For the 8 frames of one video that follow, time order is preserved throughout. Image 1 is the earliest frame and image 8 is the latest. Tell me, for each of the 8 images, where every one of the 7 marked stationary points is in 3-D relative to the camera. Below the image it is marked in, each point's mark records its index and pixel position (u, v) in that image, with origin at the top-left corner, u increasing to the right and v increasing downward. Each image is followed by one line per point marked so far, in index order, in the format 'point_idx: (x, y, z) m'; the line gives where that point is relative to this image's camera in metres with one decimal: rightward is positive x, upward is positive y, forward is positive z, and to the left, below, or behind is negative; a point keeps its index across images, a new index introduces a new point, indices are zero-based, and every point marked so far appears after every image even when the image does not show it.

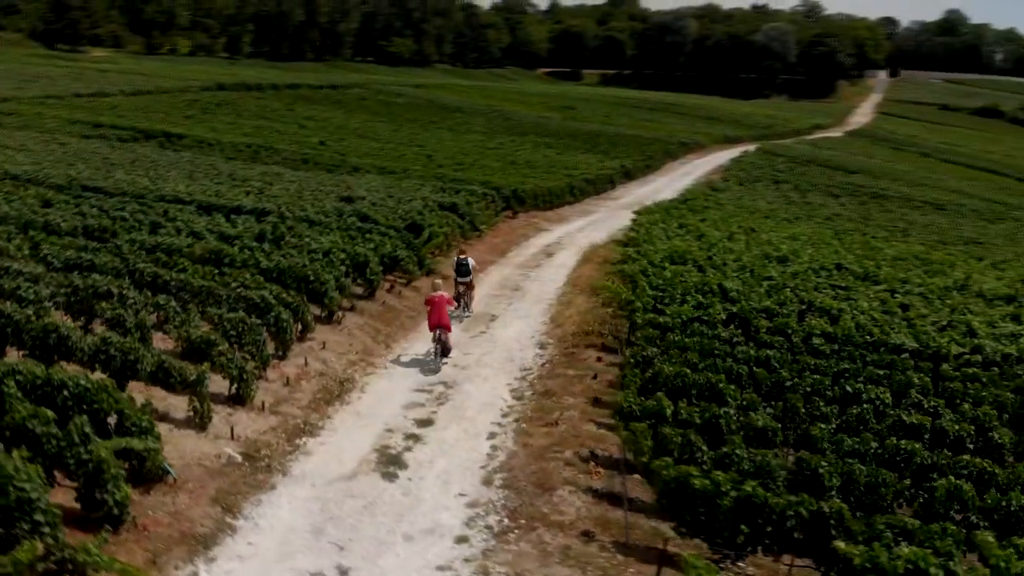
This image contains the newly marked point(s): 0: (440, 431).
0: (-1.5, -2.9, +17.2) m
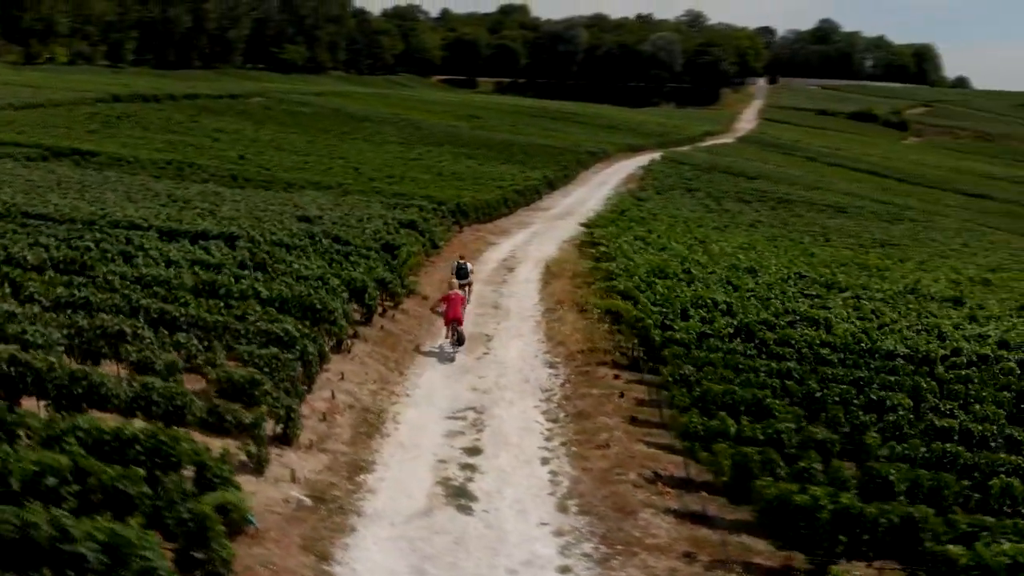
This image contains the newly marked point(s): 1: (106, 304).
0: (-0.4, -3.5, +17.2) m
1: (-9.4, -0.4, +19.9) m
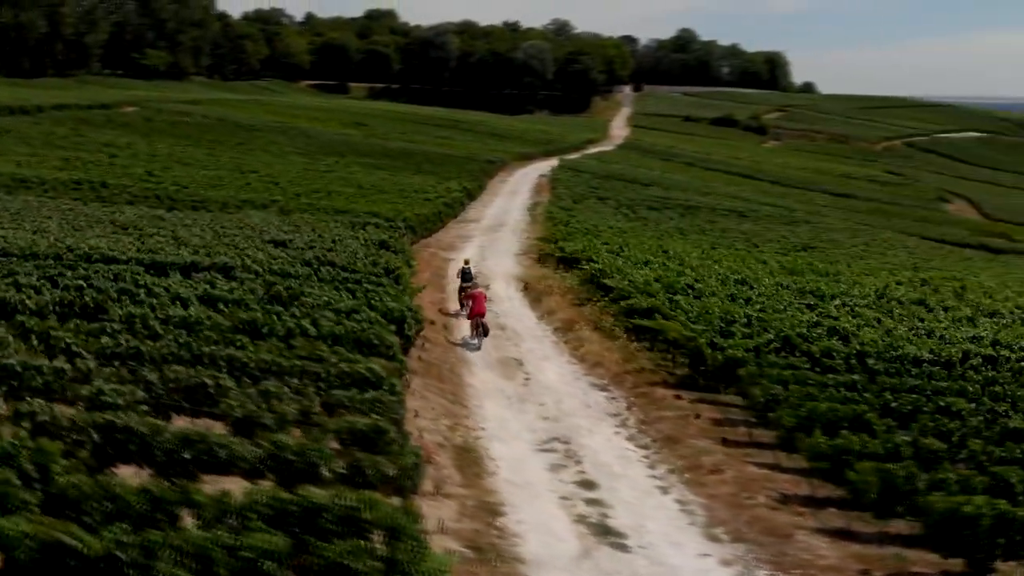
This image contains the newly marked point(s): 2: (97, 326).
0: (+2.0, -4.1, +17.1) m
1: (-7.4, -1.4, +18.3) m
2: (-9.6, -0.9, +19.8) m
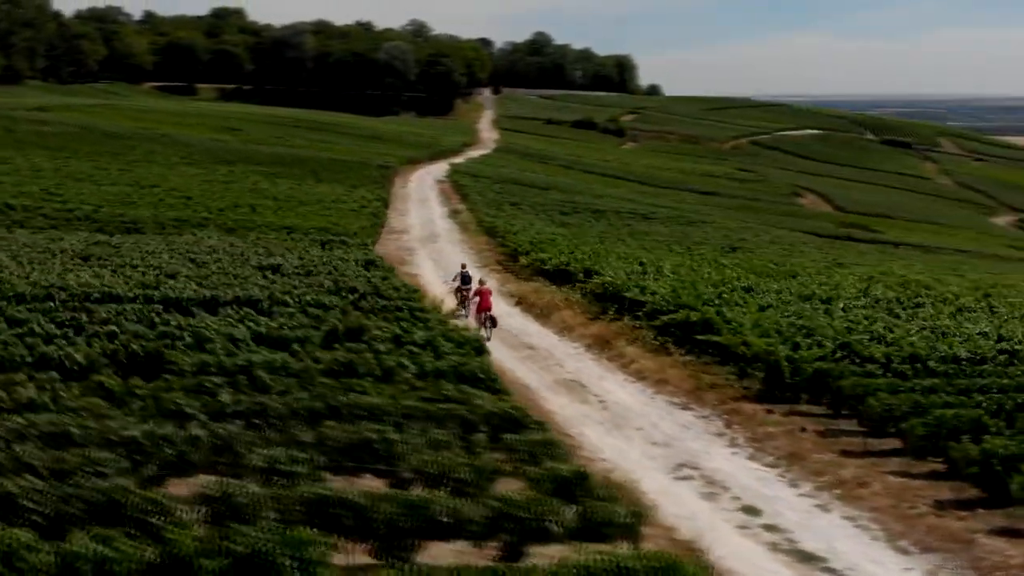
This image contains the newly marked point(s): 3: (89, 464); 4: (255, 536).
0: (+5.4, -4.6, +17.2) m
1: (-4.2, -2.3, +16.5) m
2: (-6.6, -1.9, +17.6) m
3: (-6.7, -2.8, +13.6) m
4: (-3.5, -3.4, +11.7) m
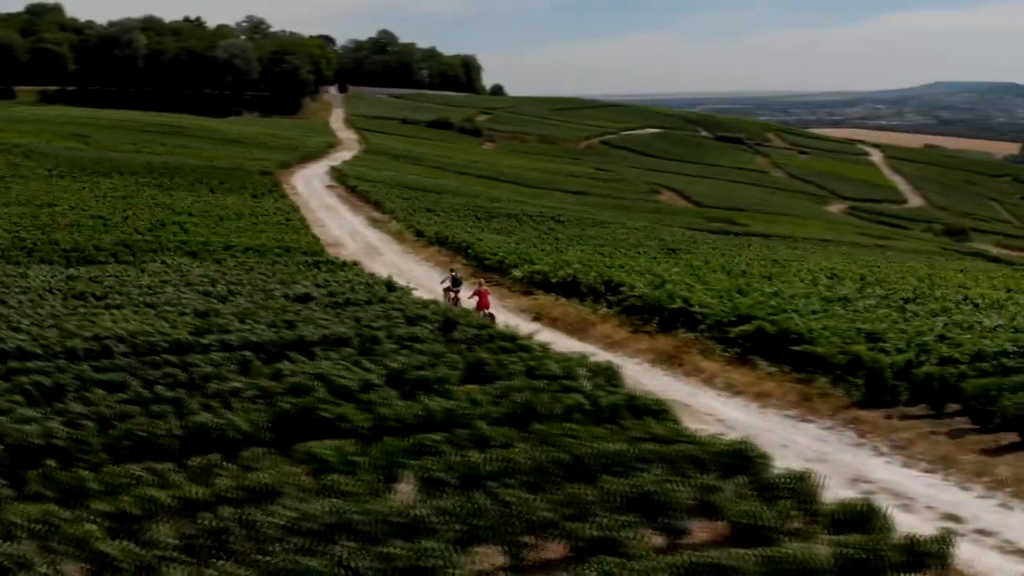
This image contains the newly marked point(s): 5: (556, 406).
0: (+9.8, -4.9, +17.9) m
1: (+0.5, -3.1, +15.2) m
2: (-2.1, -2.8, +15.8) m
3: (-1.3, -3.7, +11.8) m
4: (+2.2, -4.1, +10.7) m
5: (+0.9, -2.6, +18.4) m
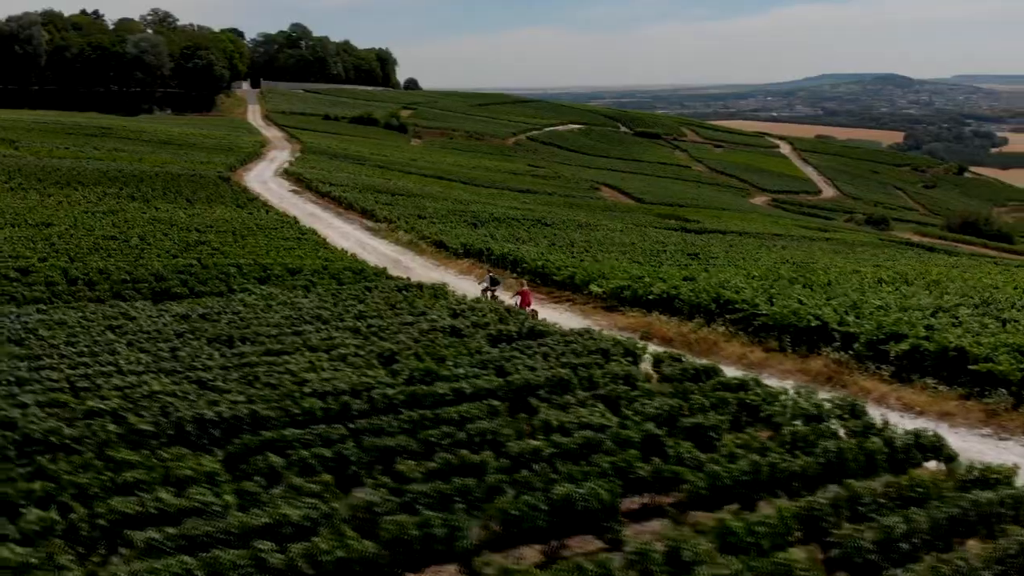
0: (+16.2, -5.5, +19.0) m
1: (+7.4, -4.0, +15.0) m
2: (+4.7, -3.8, +15.2) m
3: (+6.1, -4.7, +11.4) m
4: (+9.7, -5.0, +10.7) m
5: (+7.3, -3.4, +18.2) m
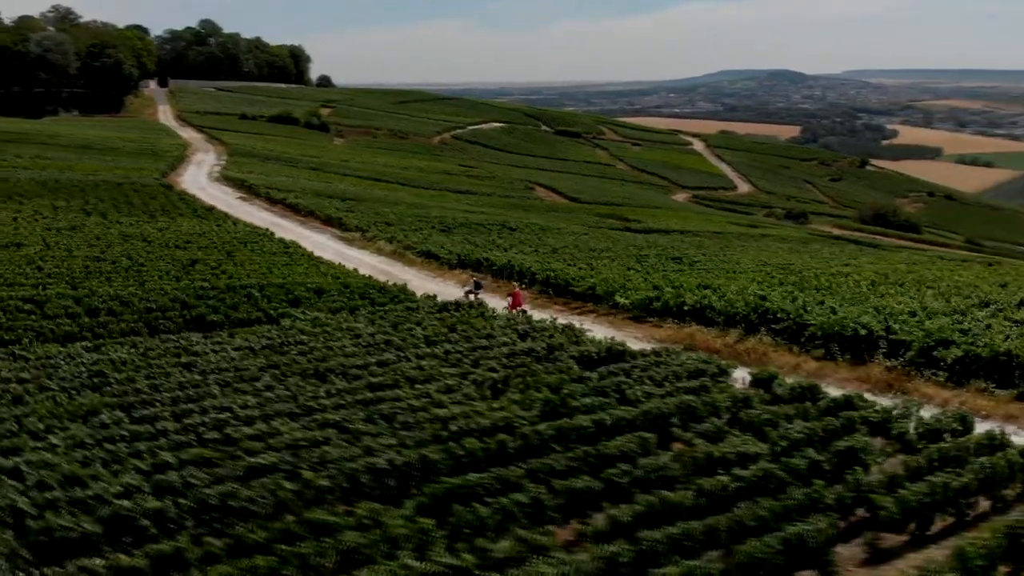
0: (+19.8, -5.7, +21.0) m
1: (+11.4, -4.5, +15.9) m
2: (+8.7, -4.4, +15.8) m
3: (+10.6, -5.3, +12.2) m
4: (+14.3, -5.5, +12.0) m
5: (+10.9, -3.9, +19.1) m
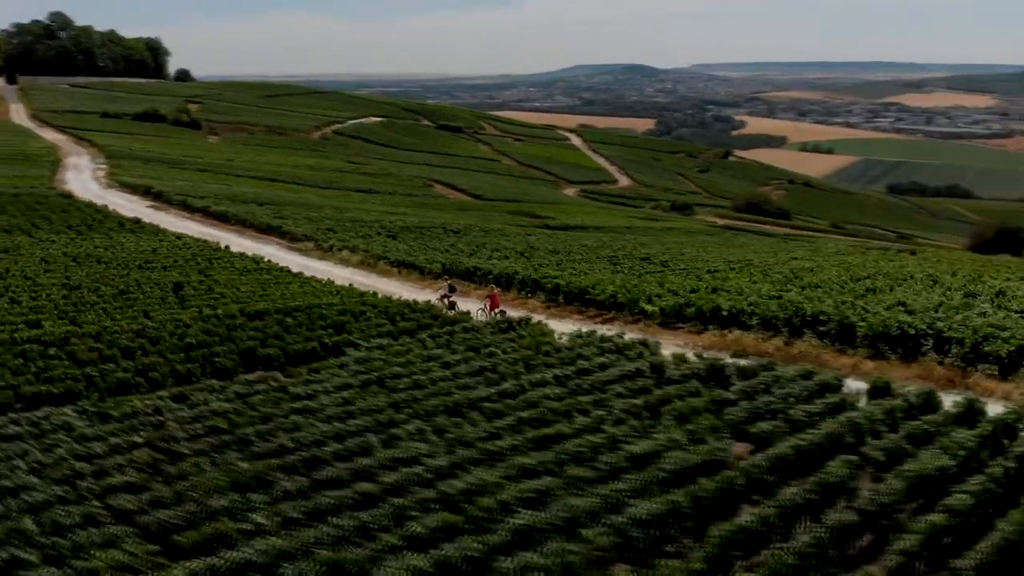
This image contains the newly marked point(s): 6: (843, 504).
0: (+24.0, -5.5, +24.0) m
1: (+16.6, -4.7, +17.5) m
2: (+14.0, -4.7, +16.9) m
3: (+16.5, -5.5, +13.7) m
4: (+20.2, -5.5, +14.1) m
5: (+15.6, -4.1, +20.5) m
6: (+6.7, -4.3, +17.5) m
